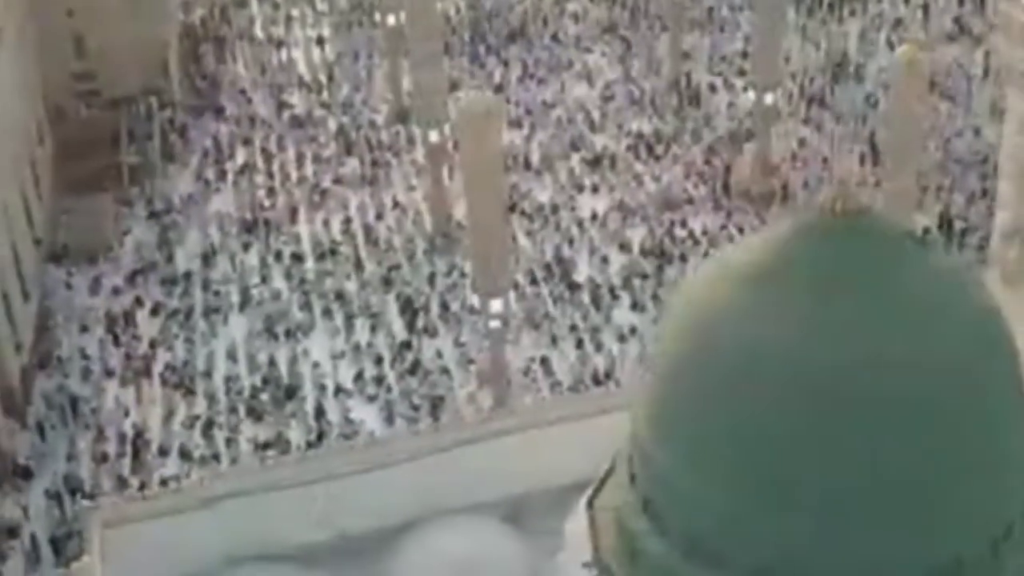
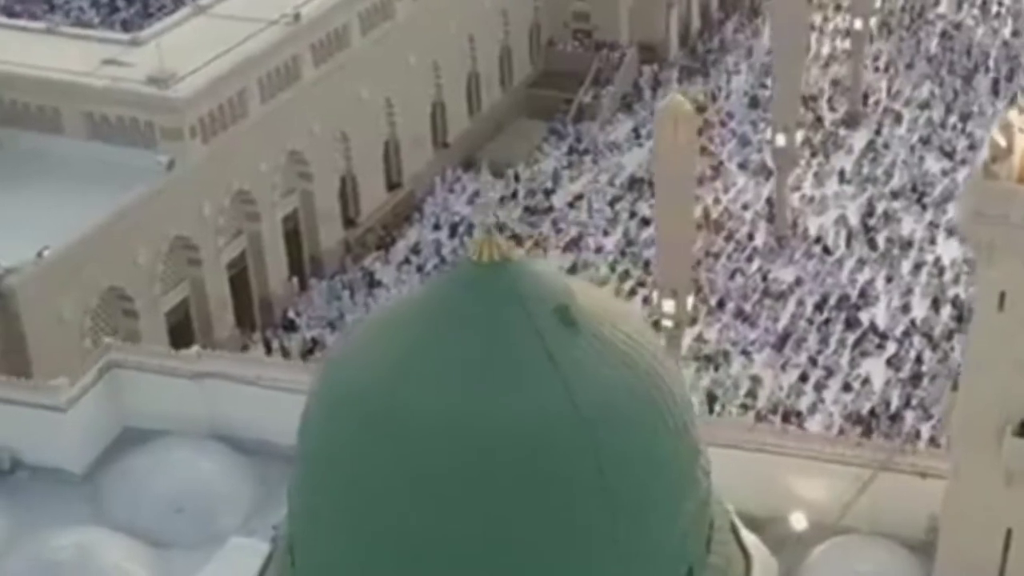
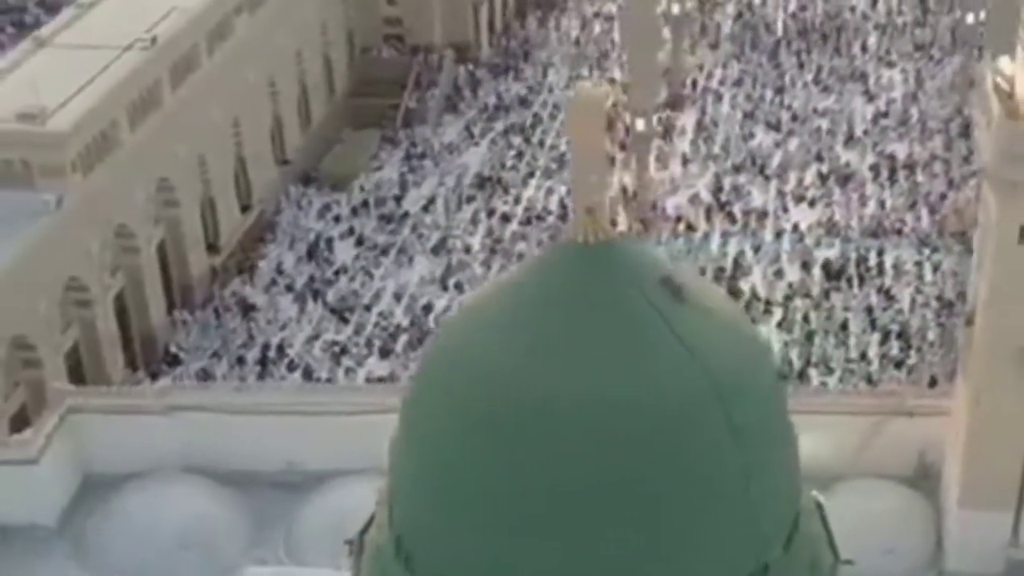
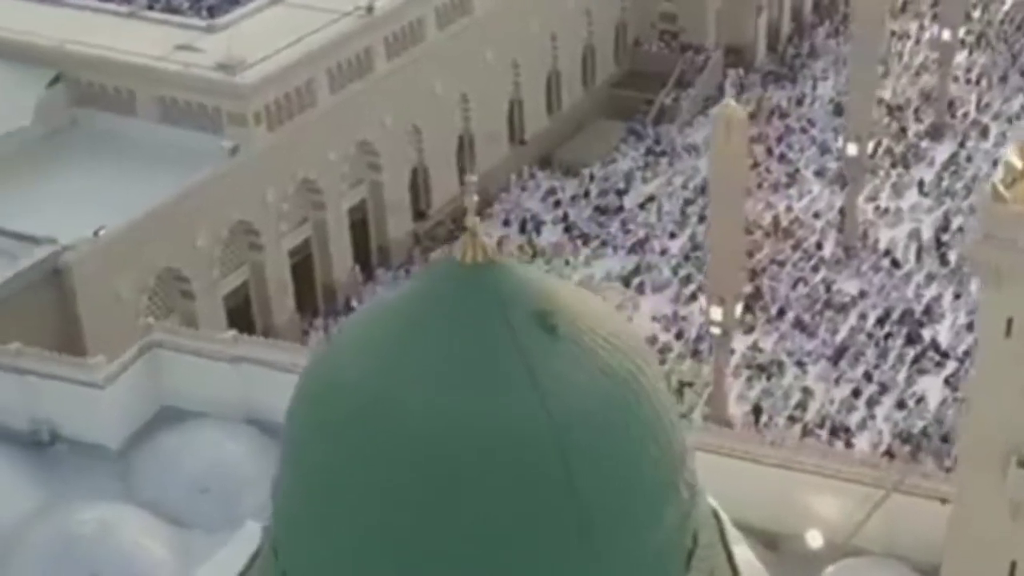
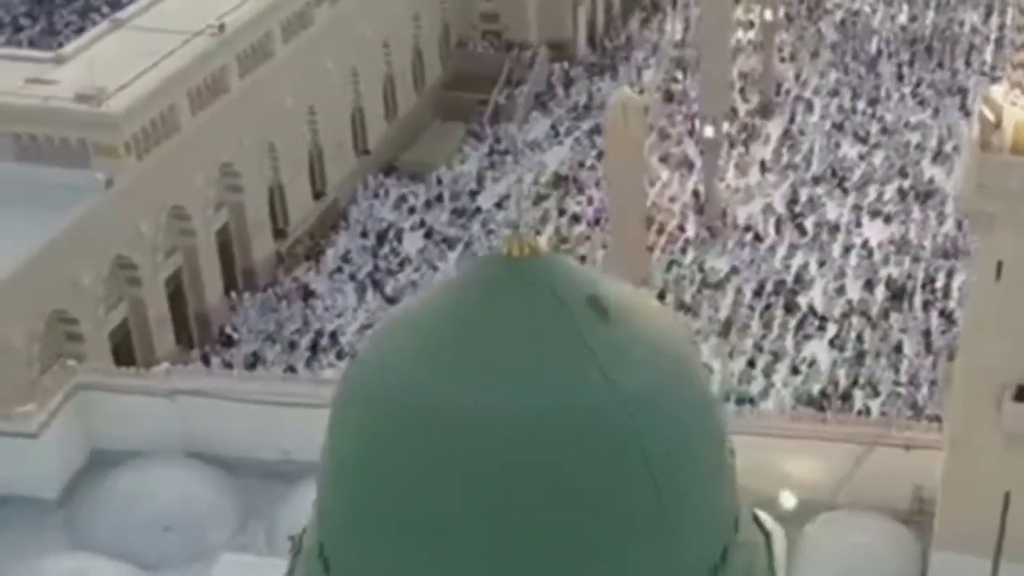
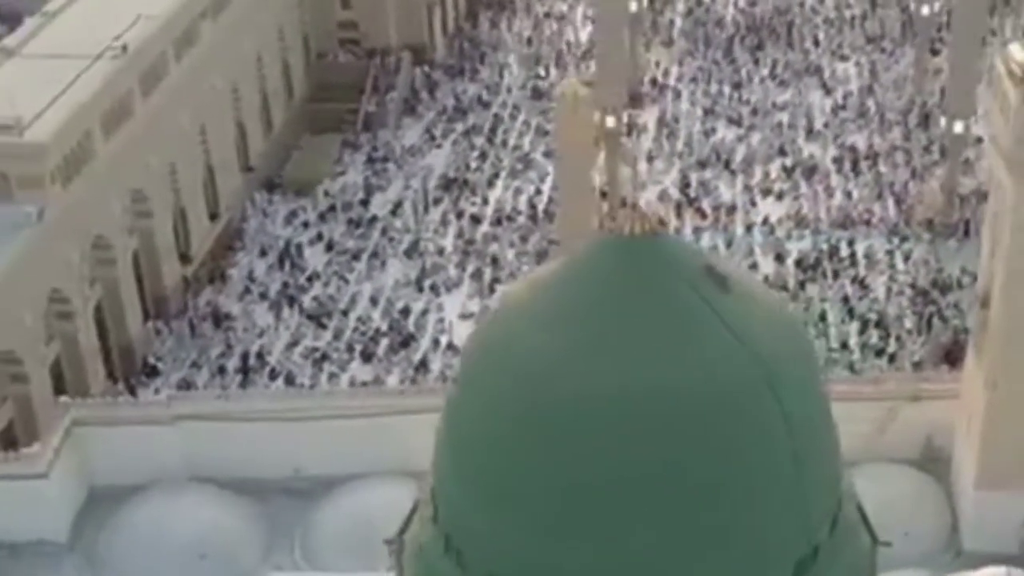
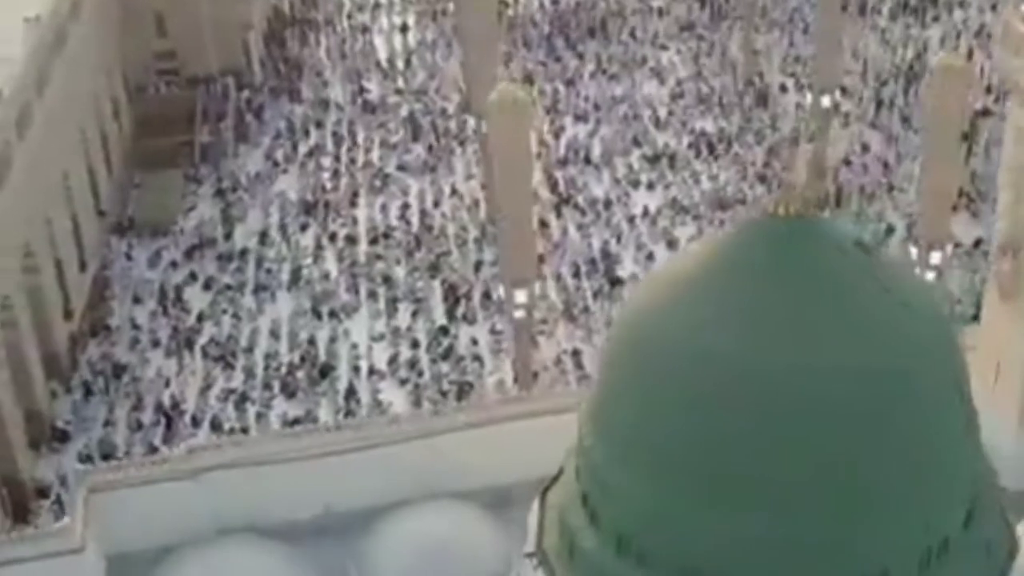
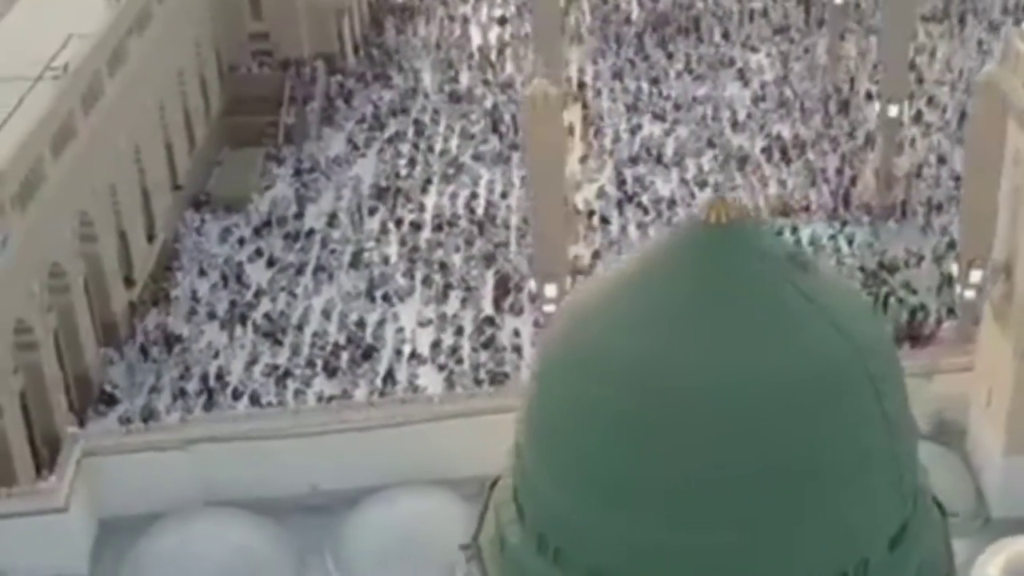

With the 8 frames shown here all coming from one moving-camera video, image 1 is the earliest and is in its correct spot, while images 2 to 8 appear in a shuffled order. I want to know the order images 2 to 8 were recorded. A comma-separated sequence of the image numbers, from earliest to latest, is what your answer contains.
7, 8, 6, 3, 5, 2, 4
